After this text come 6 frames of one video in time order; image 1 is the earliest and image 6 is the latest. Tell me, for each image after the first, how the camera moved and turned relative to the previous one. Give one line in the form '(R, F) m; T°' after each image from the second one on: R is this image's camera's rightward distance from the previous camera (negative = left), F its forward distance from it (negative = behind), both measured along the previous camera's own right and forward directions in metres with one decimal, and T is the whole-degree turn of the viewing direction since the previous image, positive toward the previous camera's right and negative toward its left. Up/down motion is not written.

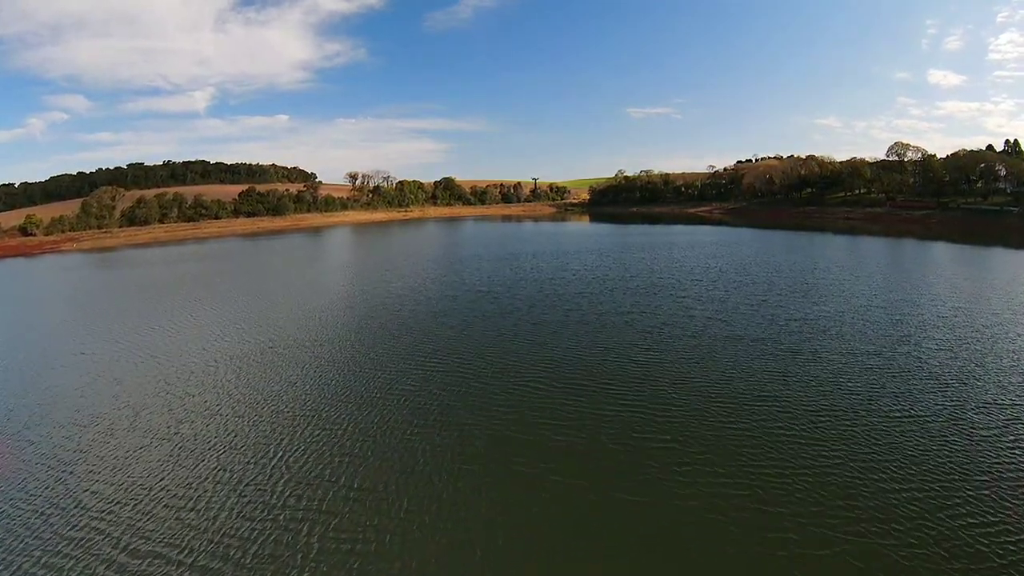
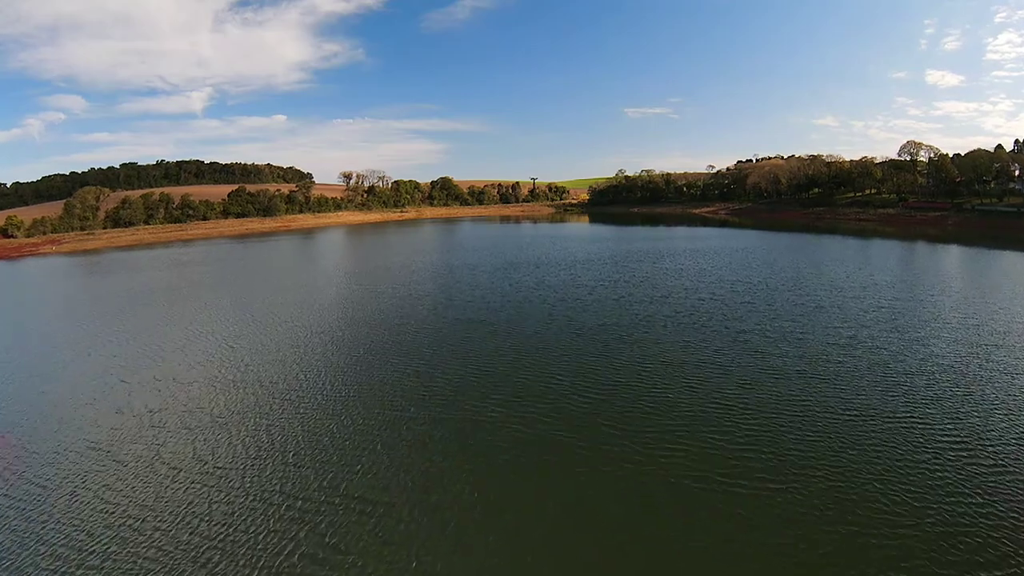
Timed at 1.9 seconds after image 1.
(-0.1, +2.5) m; 0°
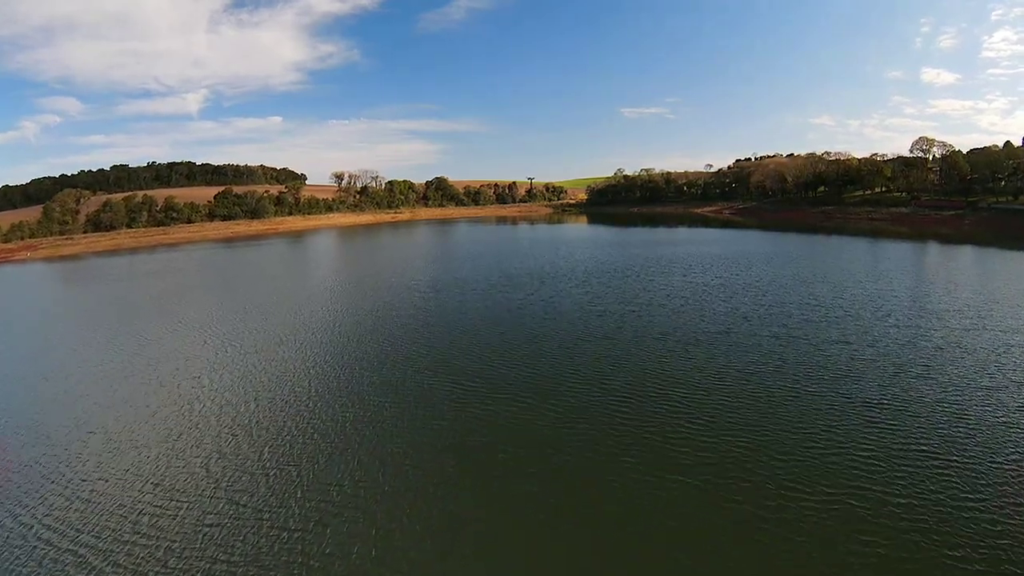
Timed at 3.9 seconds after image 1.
(-0.2, +2.5) m; 0°
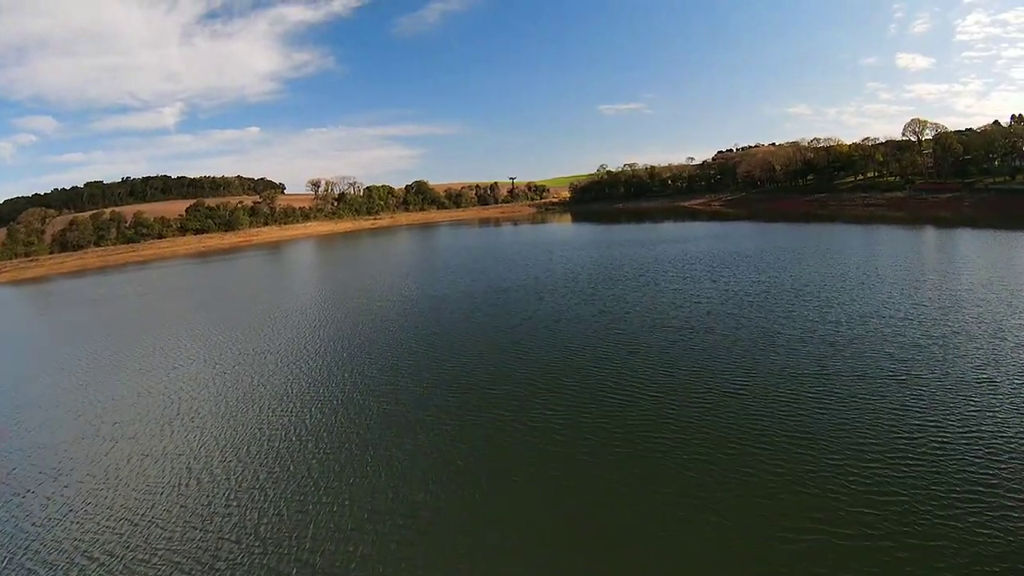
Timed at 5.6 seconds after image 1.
(+0.1, +2.8) m; +1°
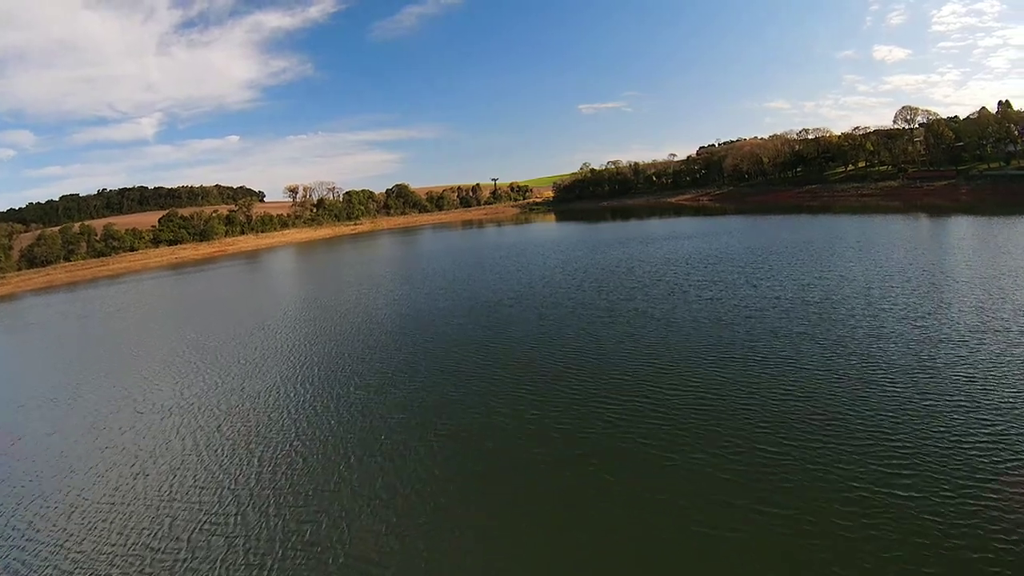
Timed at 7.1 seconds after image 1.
(+0.1, +2.3) m; +1°
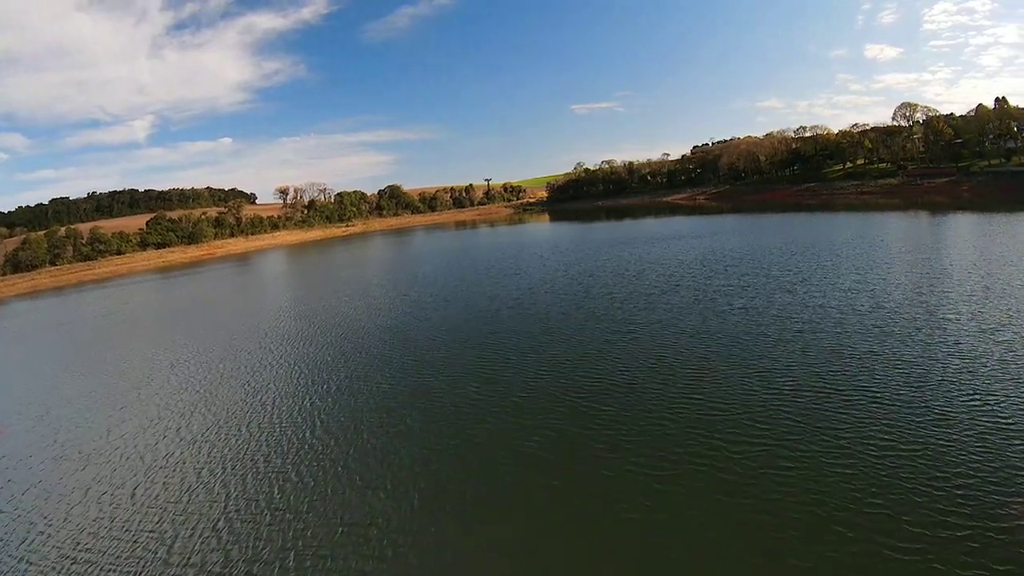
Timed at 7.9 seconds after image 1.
(0.0, +1.2) m; +1°
